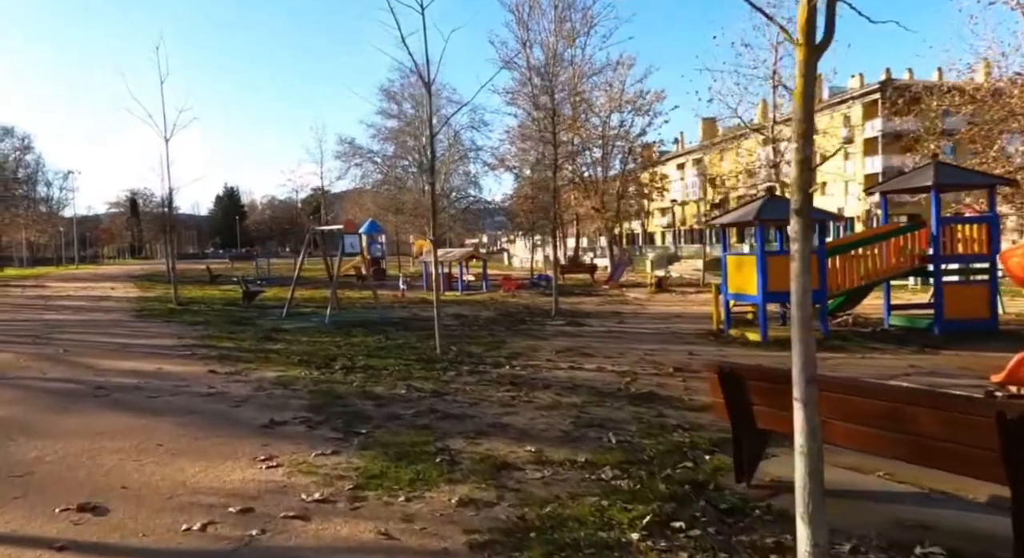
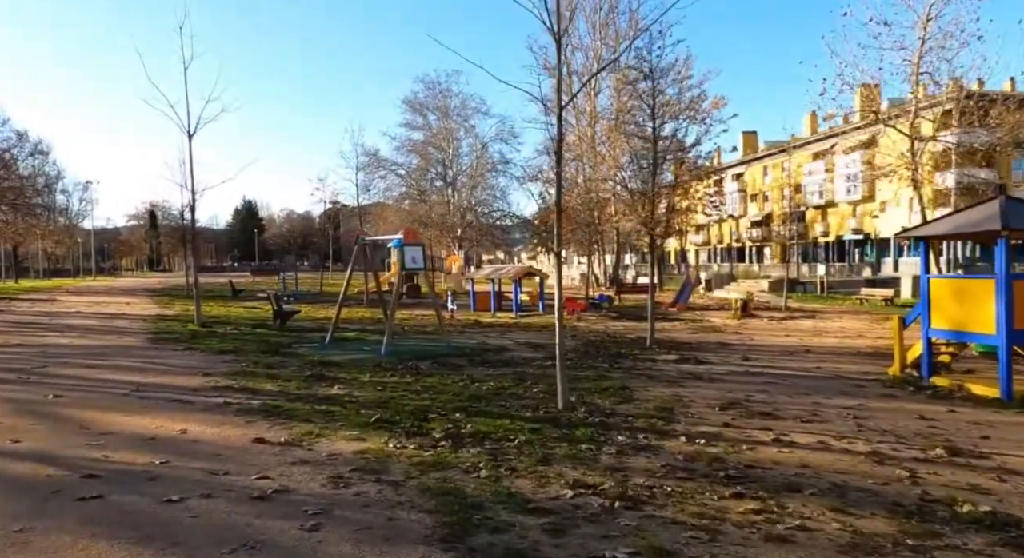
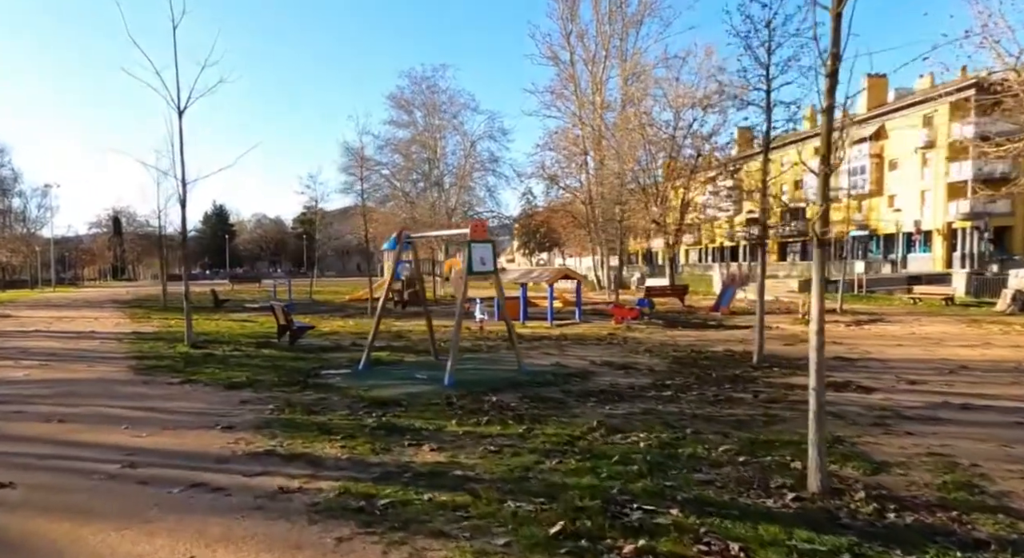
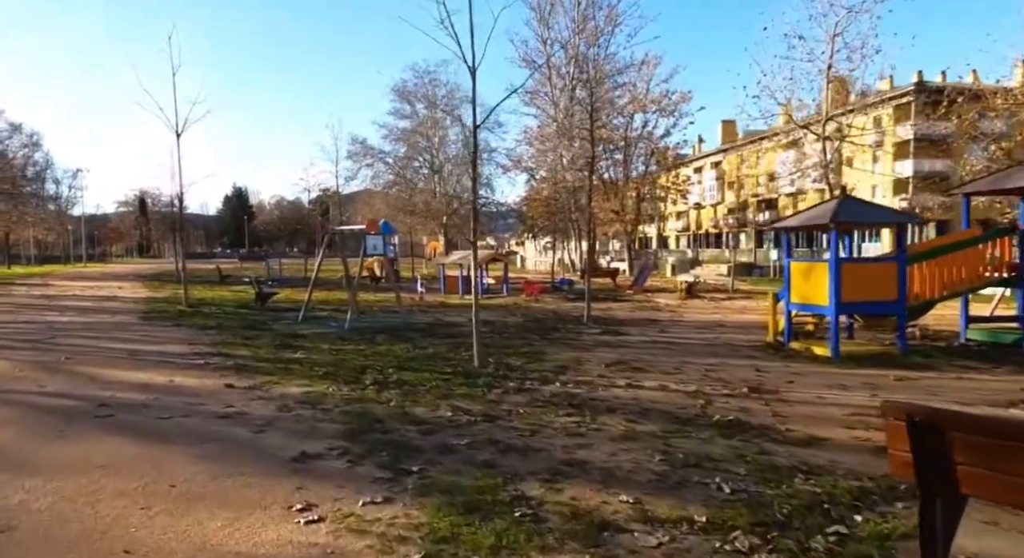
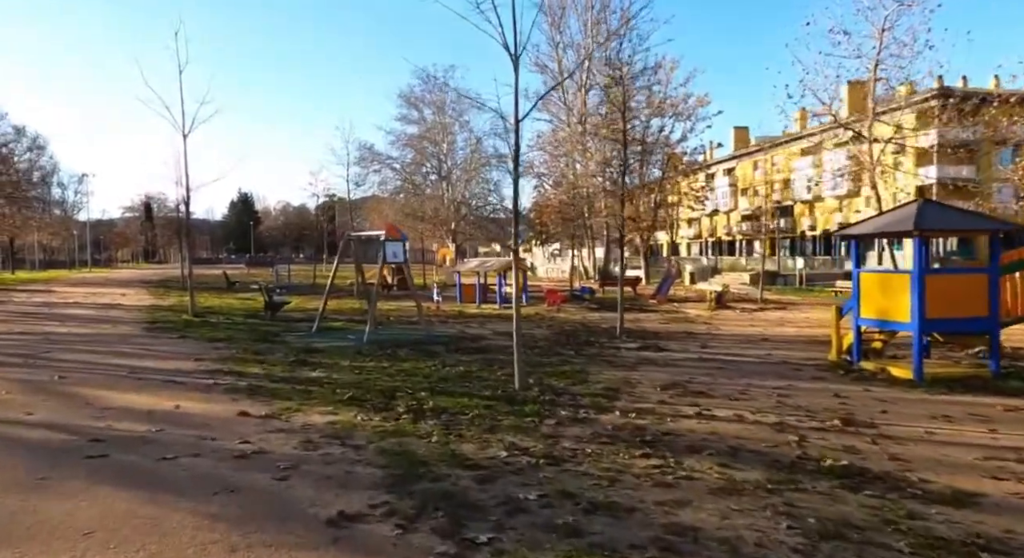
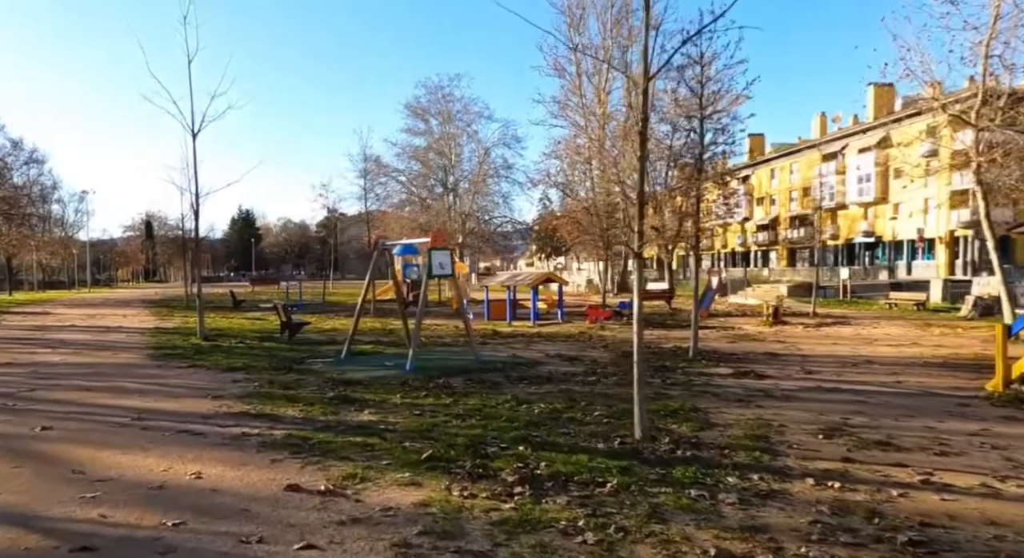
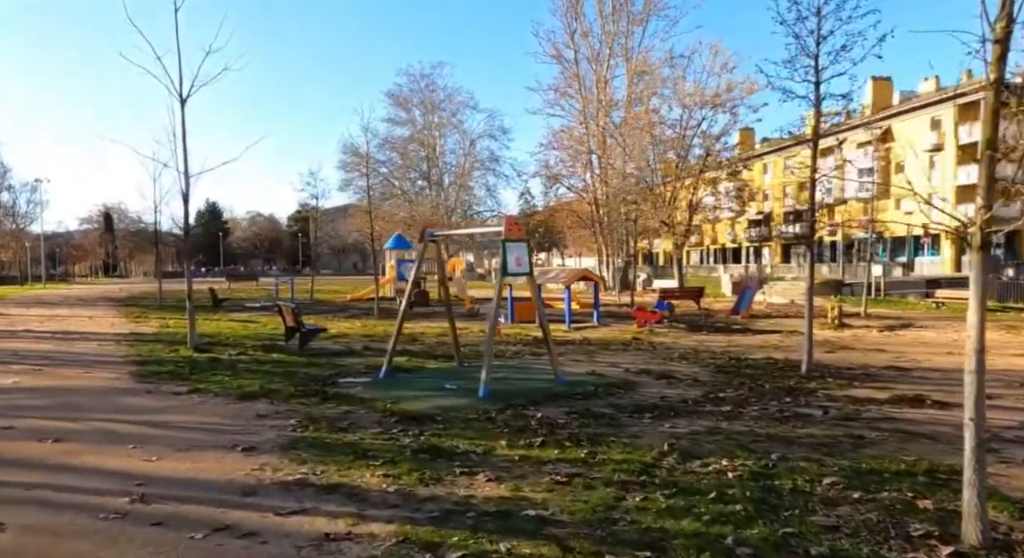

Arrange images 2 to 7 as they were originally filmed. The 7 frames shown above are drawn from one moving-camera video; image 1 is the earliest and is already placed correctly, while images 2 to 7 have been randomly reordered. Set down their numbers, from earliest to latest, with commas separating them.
4, 5, 2, 6, 3, 7
